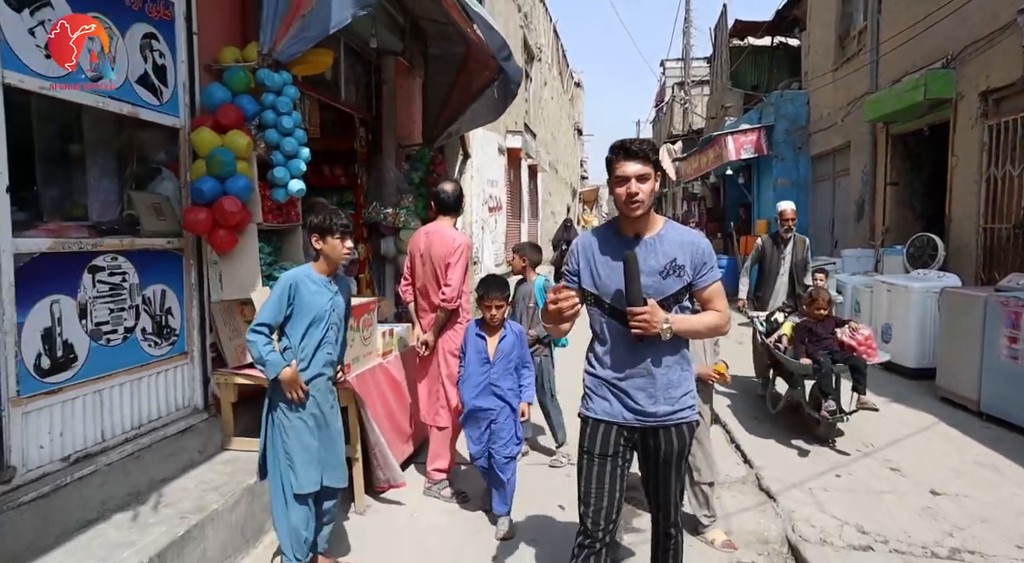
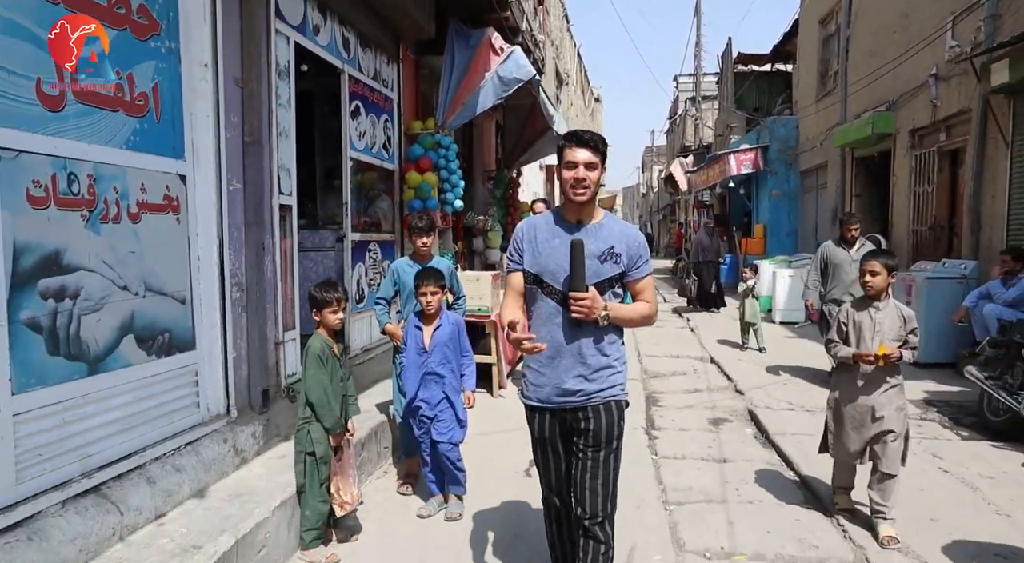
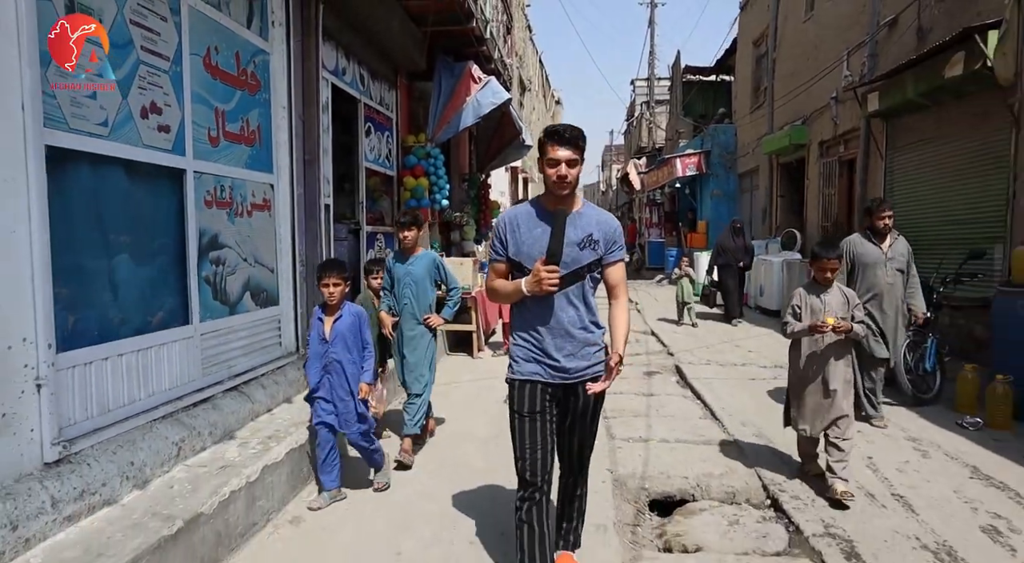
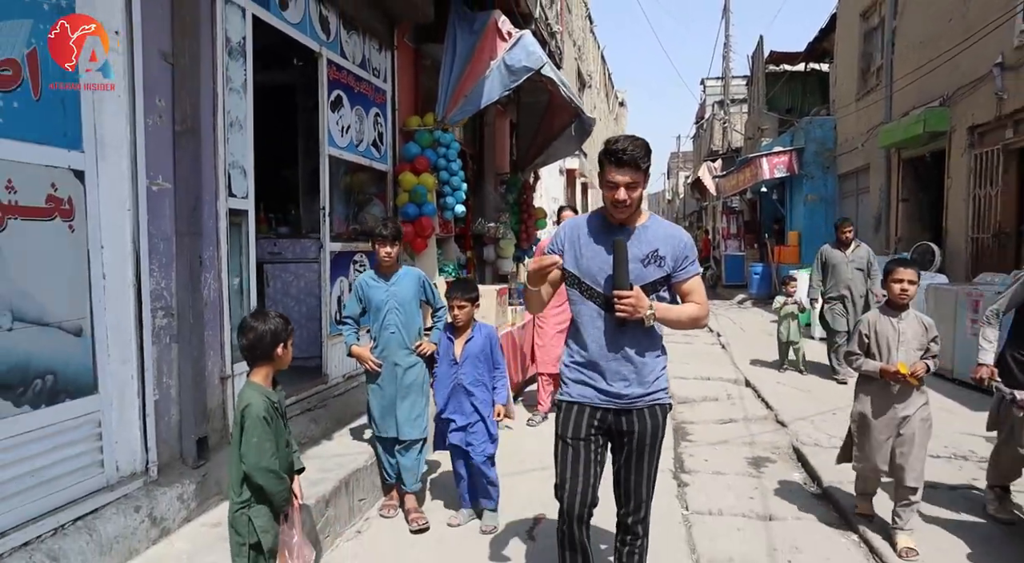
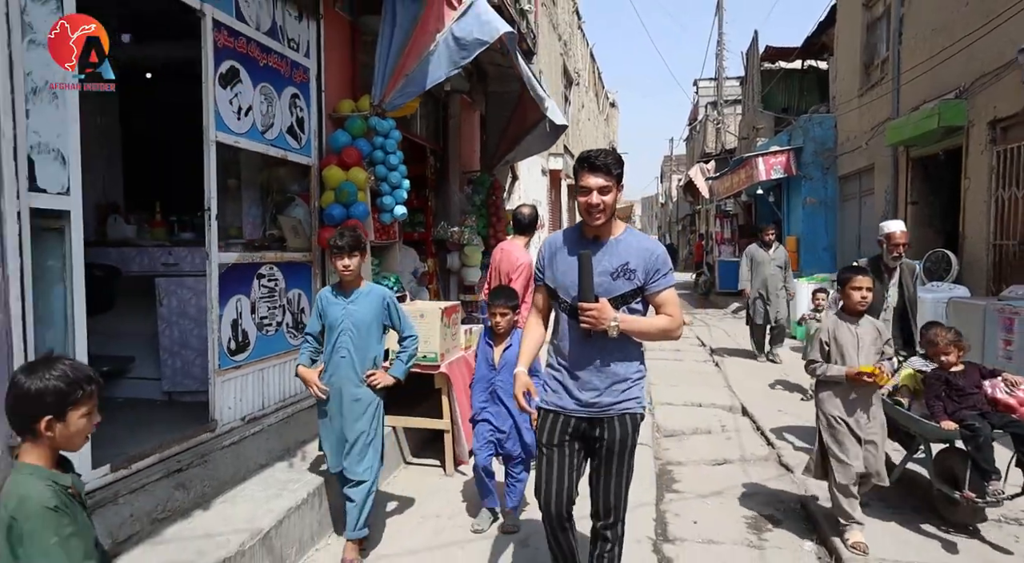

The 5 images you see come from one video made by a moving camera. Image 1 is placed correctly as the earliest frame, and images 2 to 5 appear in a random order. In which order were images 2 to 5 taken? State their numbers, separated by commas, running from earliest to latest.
5, 4, 2, 3
